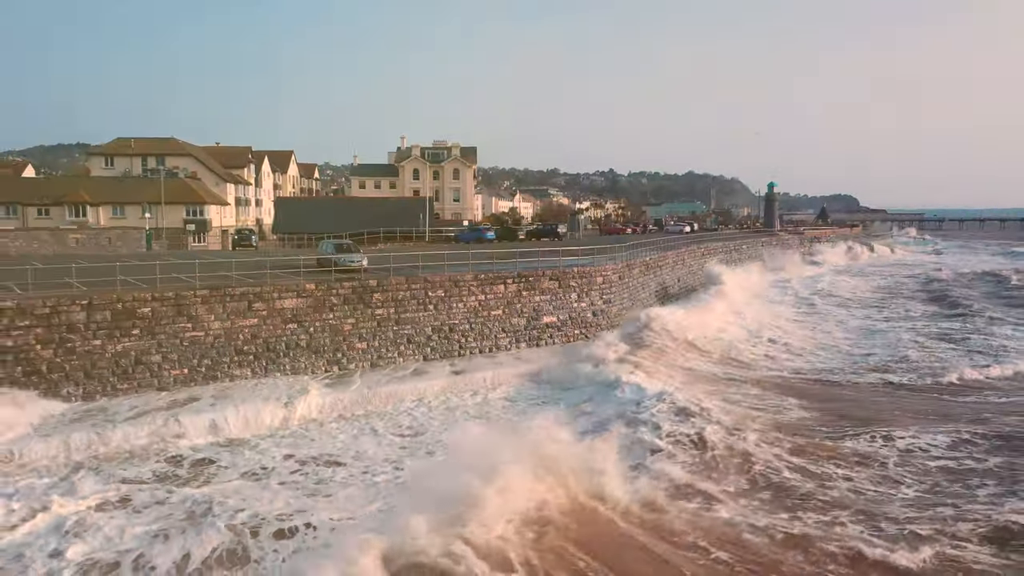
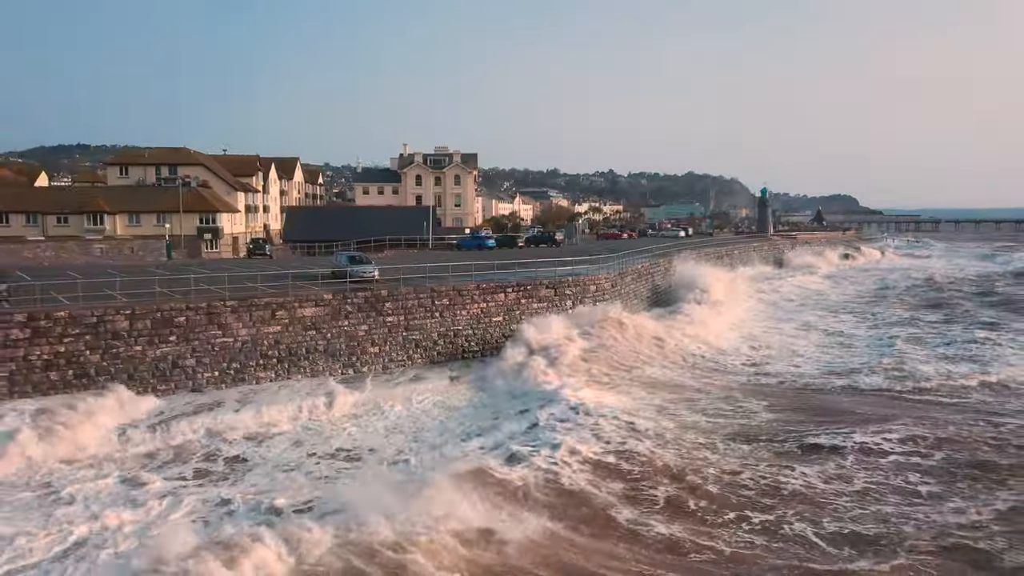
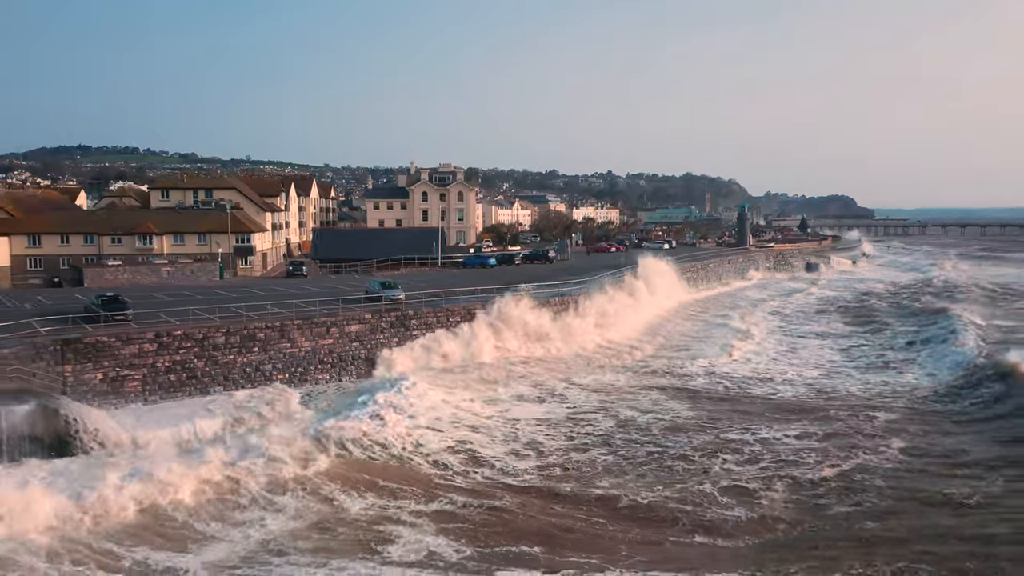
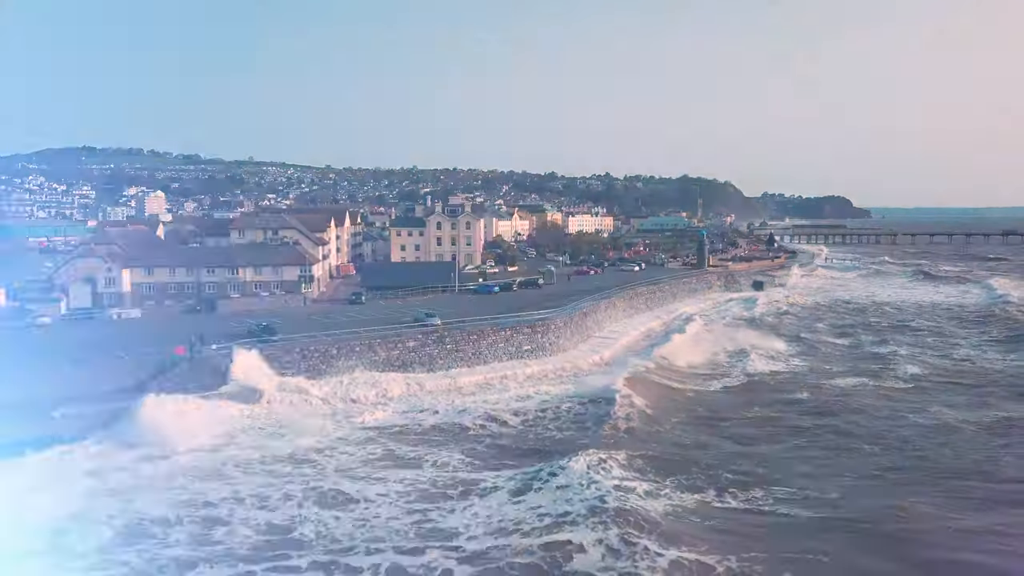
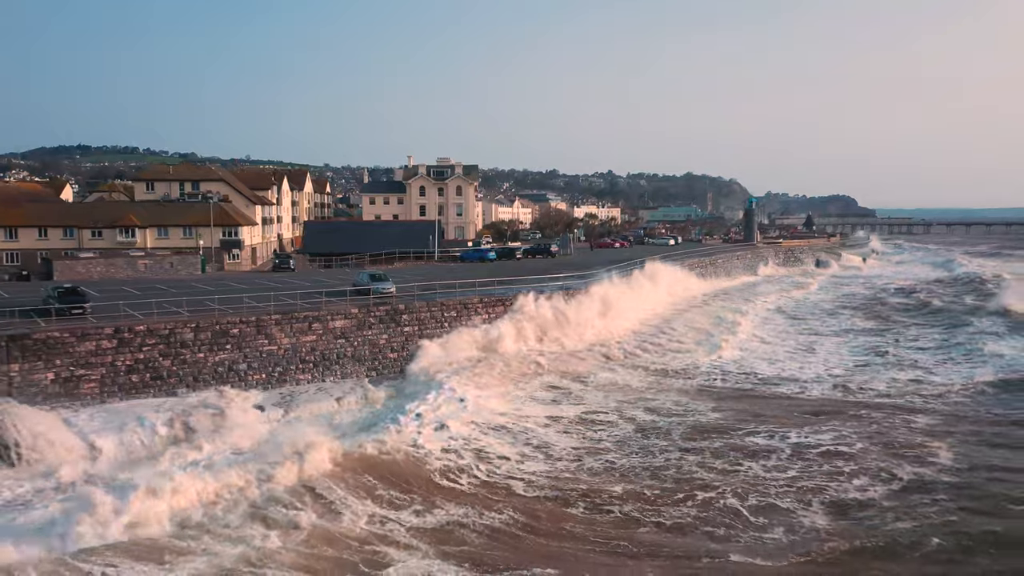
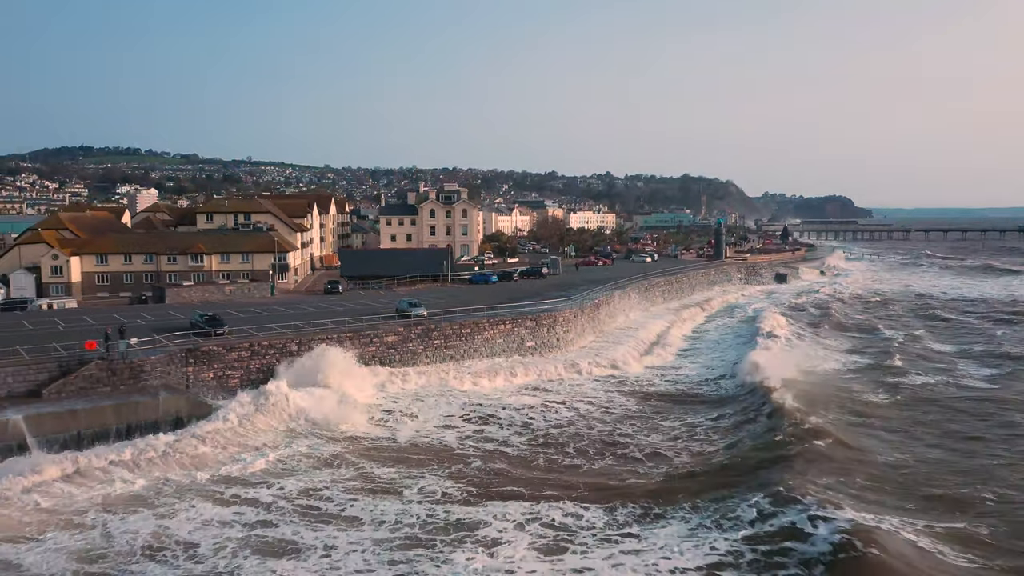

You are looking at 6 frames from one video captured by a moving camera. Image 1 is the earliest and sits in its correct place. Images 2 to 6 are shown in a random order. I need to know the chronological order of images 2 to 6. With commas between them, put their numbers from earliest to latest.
2, 5, 3, 6, 4
